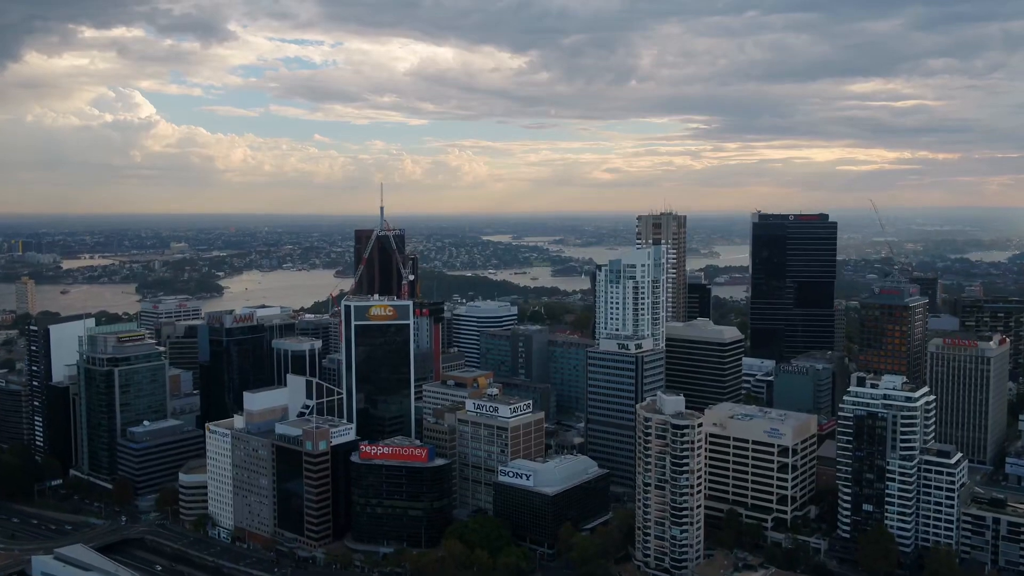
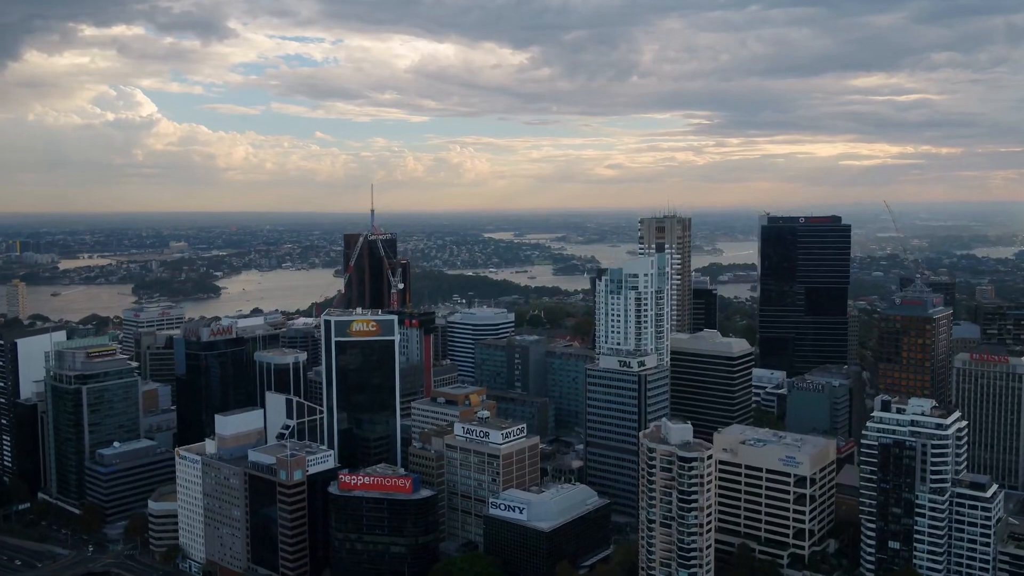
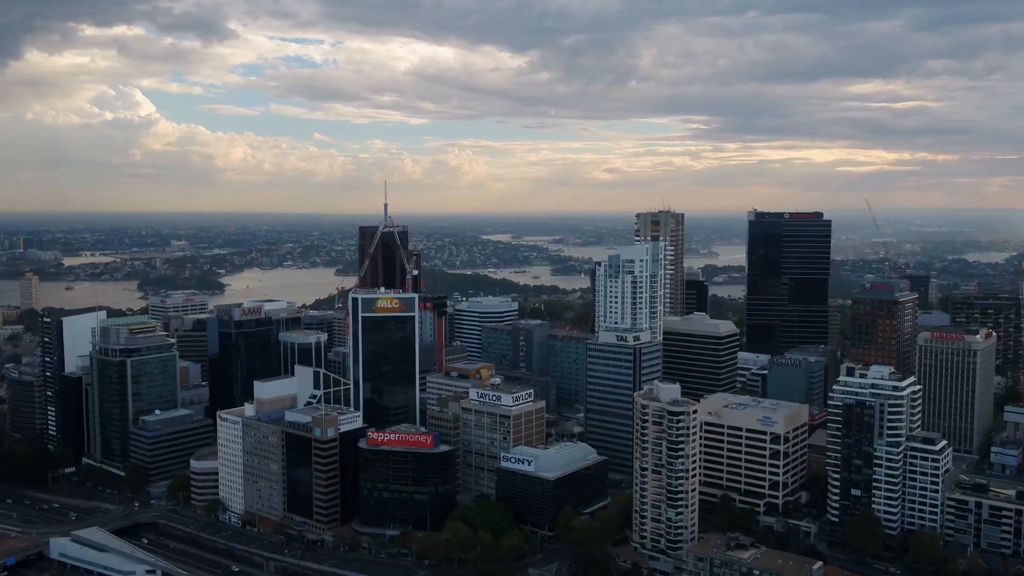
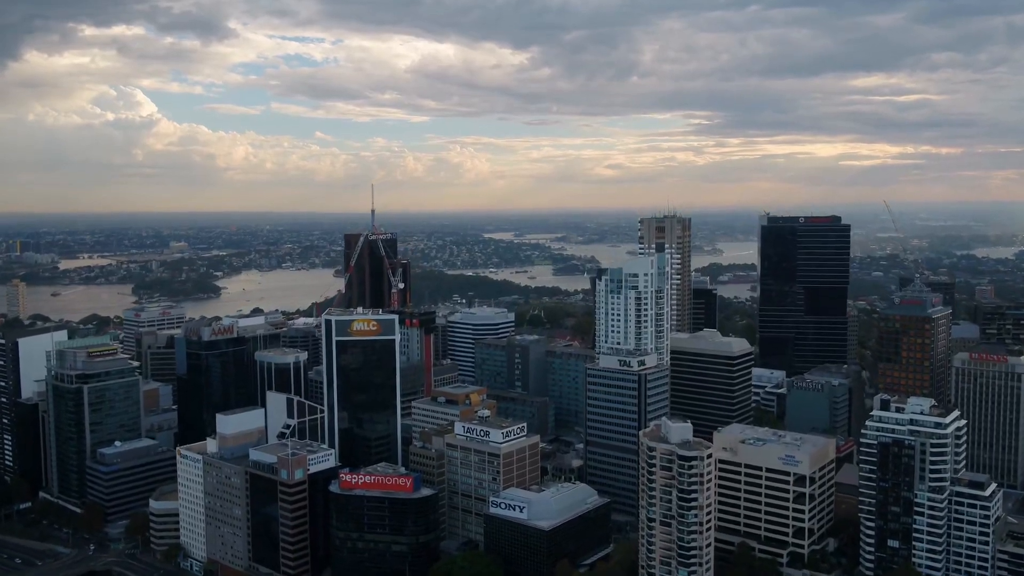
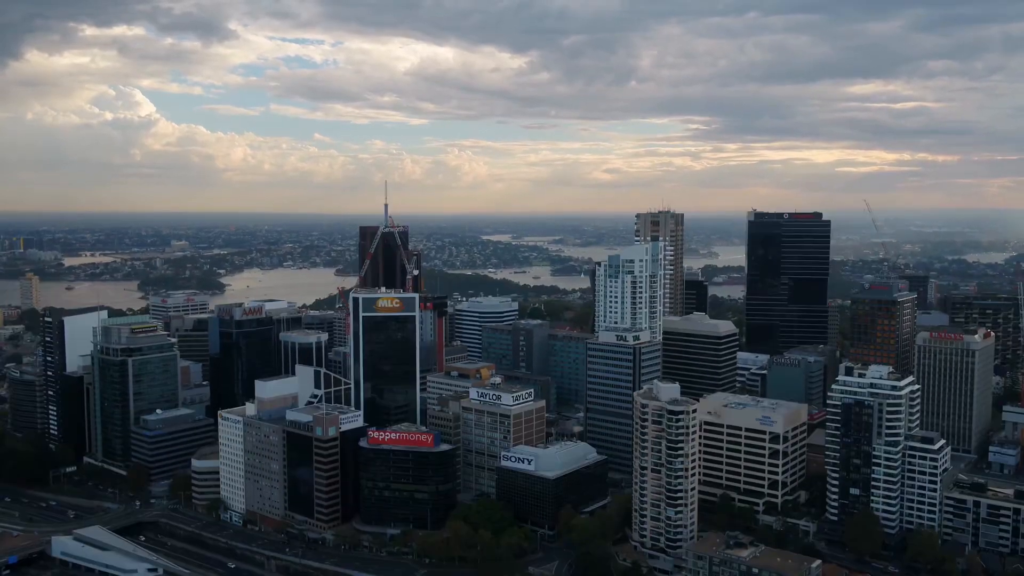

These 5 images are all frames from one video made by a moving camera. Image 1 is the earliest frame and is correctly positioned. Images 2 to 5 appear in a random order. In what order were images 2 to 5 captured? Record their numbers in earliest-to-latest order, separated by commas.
4, 5, 2, 3
